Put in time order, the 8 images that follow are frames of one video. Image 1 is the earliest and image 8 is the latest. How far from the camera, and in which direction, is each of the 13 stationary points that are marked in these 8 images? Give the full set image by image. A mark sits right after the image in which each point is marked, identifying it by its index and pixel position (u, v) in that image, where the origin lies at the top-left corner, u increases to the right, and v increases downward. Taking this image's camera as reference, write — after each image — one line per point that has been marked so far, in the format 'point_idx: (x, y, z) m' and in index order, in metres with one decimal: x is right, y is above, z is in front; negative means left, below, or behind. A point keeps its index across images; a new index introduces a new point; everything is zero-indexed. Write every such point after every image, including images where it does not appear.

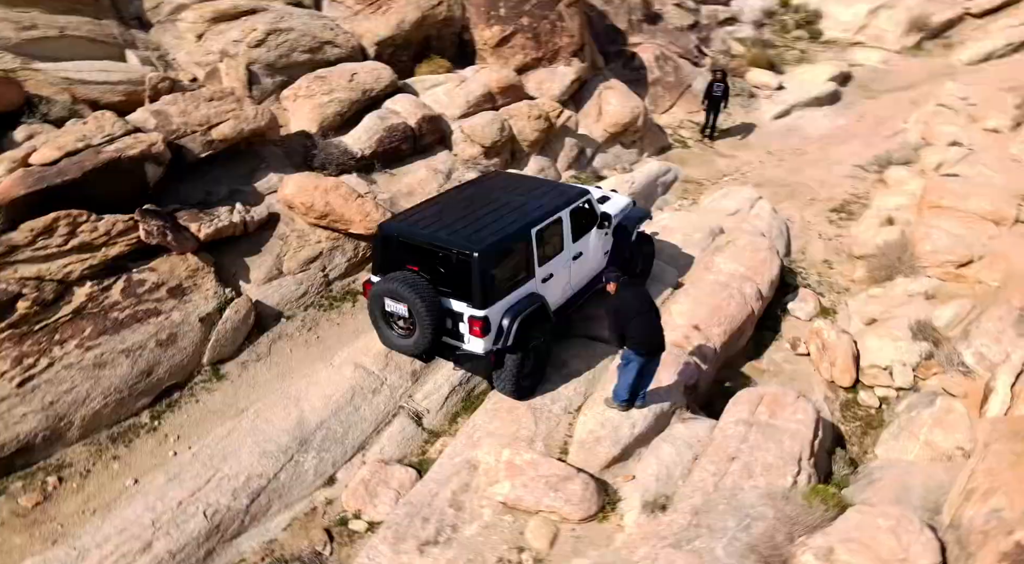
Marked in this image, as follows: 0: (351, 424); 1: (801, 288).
0: (-1.8, -1.6, +8.8) m
1: (+4.8, -0.2, +13.1) m
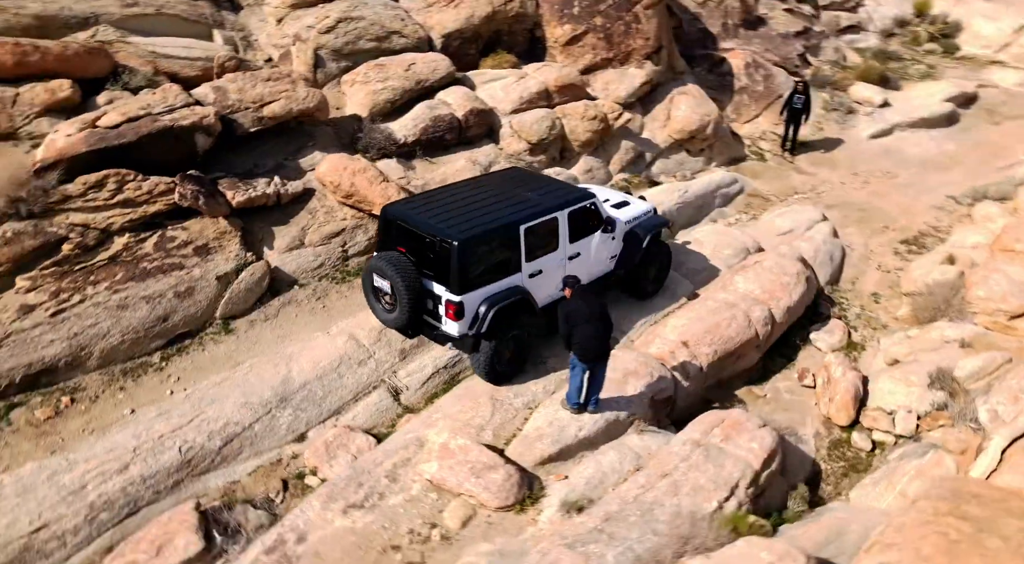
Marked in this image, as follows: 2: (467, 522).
0: (-2.2, -1.3, +9.6) m
1: (+5.1, -0.6, +12.7) m
2: (-0.4, -2.4, +7.7) m
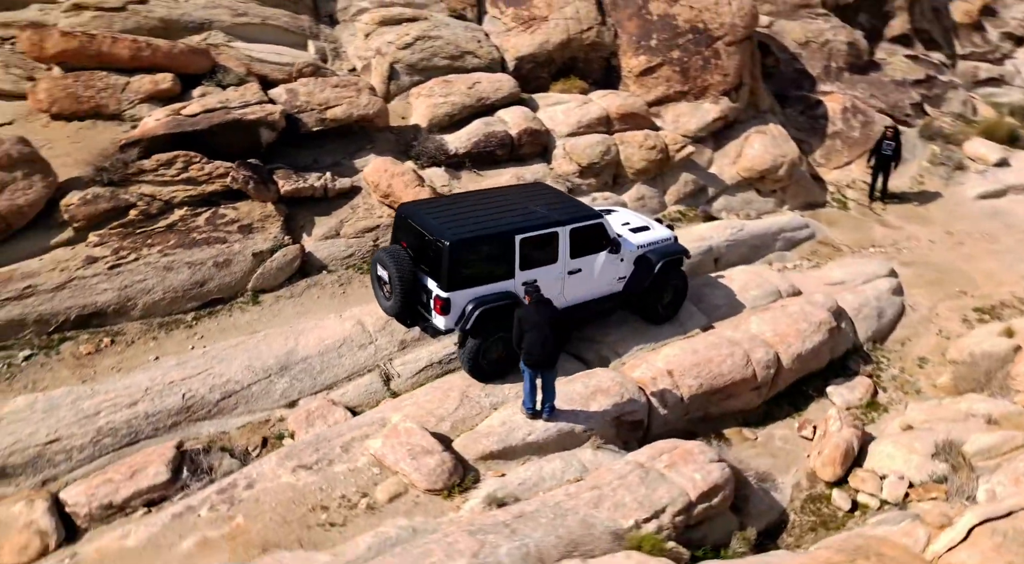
0: (-2.4, -1.1, +10.6) m
1: (+5.4, -1.5, +12.2) m
2: (-1.2, -2.3, +8.4) m
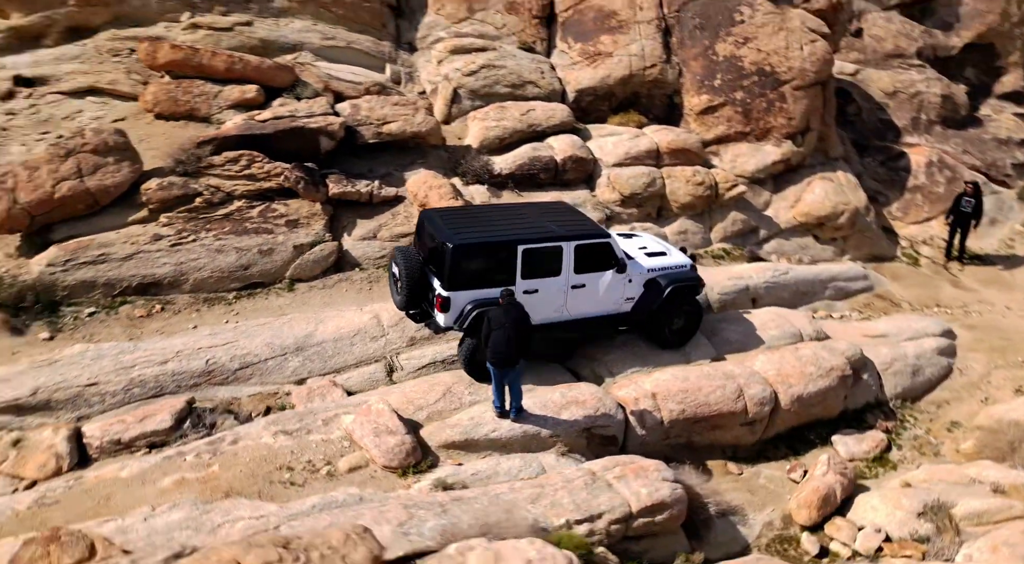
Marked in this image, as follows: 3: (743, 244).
0: (-2.5, -1.0, +11.6) m
1: (+5.4, -2.2, +11.8) m
2: (-1.8, -2.2, +9.1) m
3: (+4.6, +0.8, +15.6) m
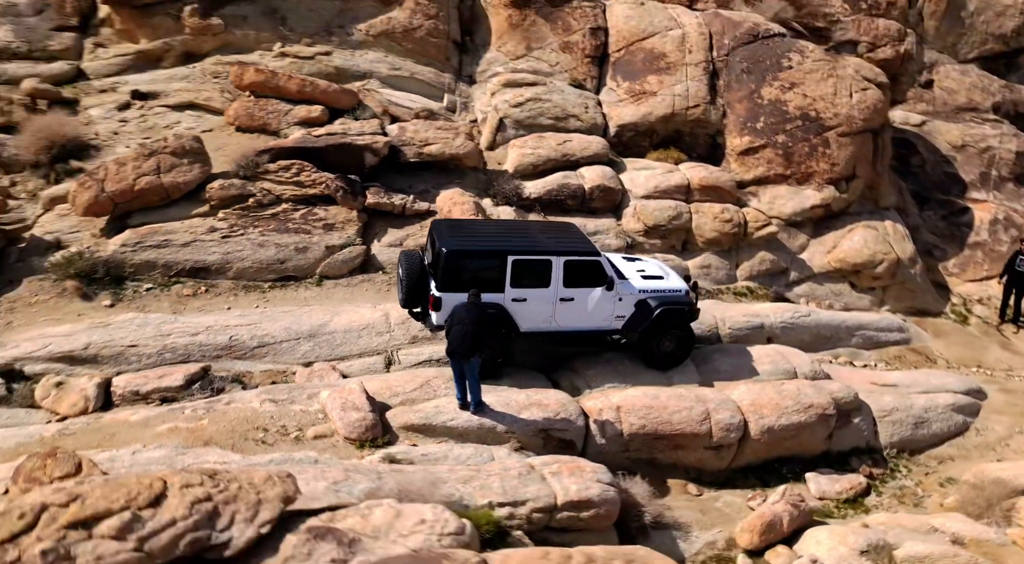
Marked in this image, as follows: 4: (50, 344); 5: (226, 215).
0: (-2.7, -1.0, +12.8) m
1: (+5.0, -2.8, +11.6) m
2: (-2.5, -2.0, +10.2) m
3: (+5.1, 0.0, +15.7) m
4: (-6.8, -1.0, +11.8) m
5: (-5.1, +1.2, +14.1) m
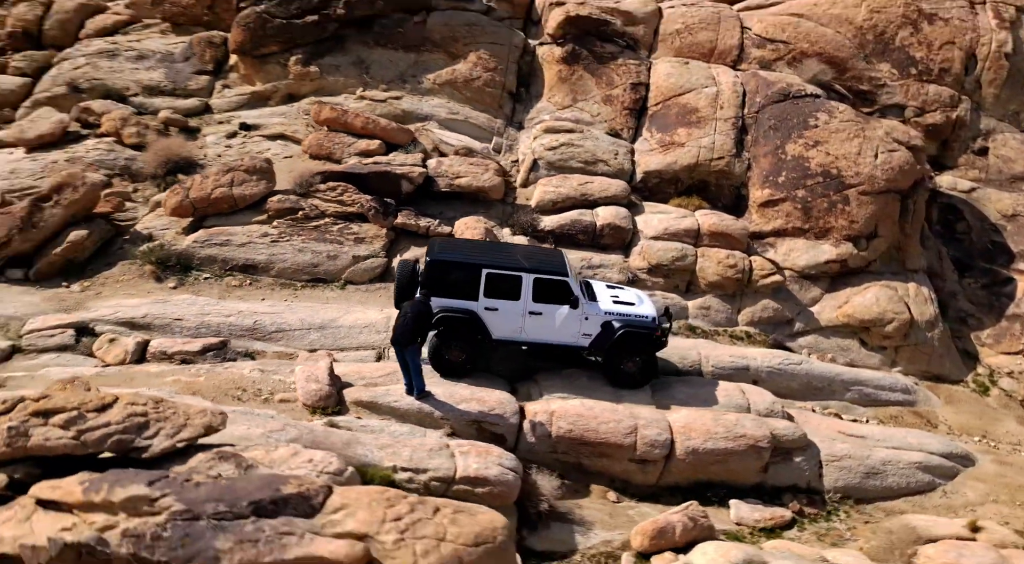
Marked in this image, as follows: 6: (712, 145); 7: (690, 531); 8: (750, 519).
0: (-3.0, -1.0, +14.7) m
1: (+4.0, -3.4, +11.8) m
2: (-3.5, -1.8, +12.1) m
3: (+5.2, -1.0, +15.9) m
4: (-7.3, -0.6, +14.6) m
5: (-4.9, +1.2, +16.6) m
6: (+4.4, +3.0, +17.5) m
7: (+2.4, -3.4, +10.7) m
8: (+3.5, -3.4, +11.5) m
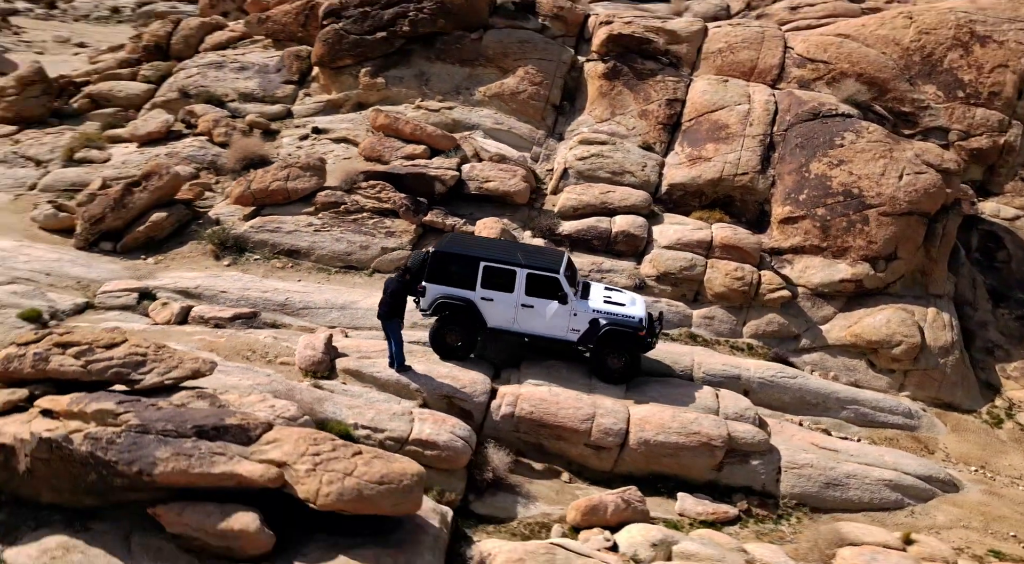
0: (-3.0, -0.7, +16.2) m
1: (+3.3, -3.4, +12.1) m
2: (-3.9, -1.4, +13.6) m
3: (+5.3, -1.3, +16.0) m
4: (-7.2, 0.0, +16.8) m
5: (-4.4, +1.6, +18.4) m
6: (+5.1, +2.7, +17.8) m
7: (+1.6, -3.3, +11.3) m
8: (+2.7, -3.4, +11.8) m
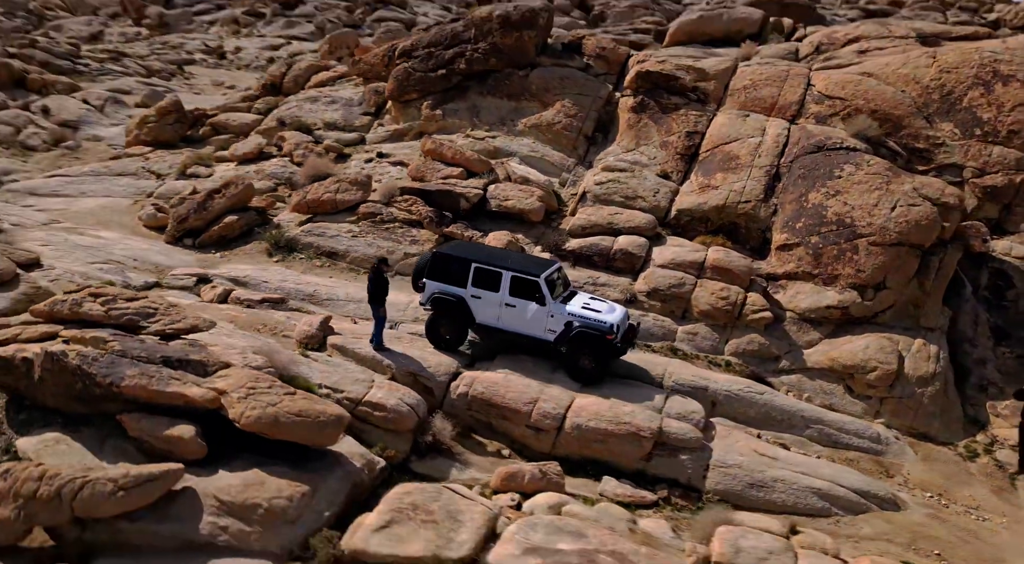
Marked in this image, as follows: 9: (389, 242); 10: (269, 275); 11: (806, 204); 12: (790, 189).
0: (-3.1, -0.6, +18.1) m
1: (+2.2, -3.4, +12.8) m
2: (-4.5, -1.1, +15.7) m
3: (+5.0, -1.7, +16.4) m
4: (-7.0, +0.3, +19.5) m
5: (-3.9, +1.5, +20.7) m
6: (+5.4, +2.2, +18.5) m
7: (+0.4, -3.1, +12.3) m
8: (+1.6, -3.4, +12.7) m
9: (-3.0, +1.0, +20.0) m
10: (-6.0, +0.2, +19.5) m
11: (+6.5, +1.7, +17.5) m
12: (+6.4, +2.1, +18.0) m
